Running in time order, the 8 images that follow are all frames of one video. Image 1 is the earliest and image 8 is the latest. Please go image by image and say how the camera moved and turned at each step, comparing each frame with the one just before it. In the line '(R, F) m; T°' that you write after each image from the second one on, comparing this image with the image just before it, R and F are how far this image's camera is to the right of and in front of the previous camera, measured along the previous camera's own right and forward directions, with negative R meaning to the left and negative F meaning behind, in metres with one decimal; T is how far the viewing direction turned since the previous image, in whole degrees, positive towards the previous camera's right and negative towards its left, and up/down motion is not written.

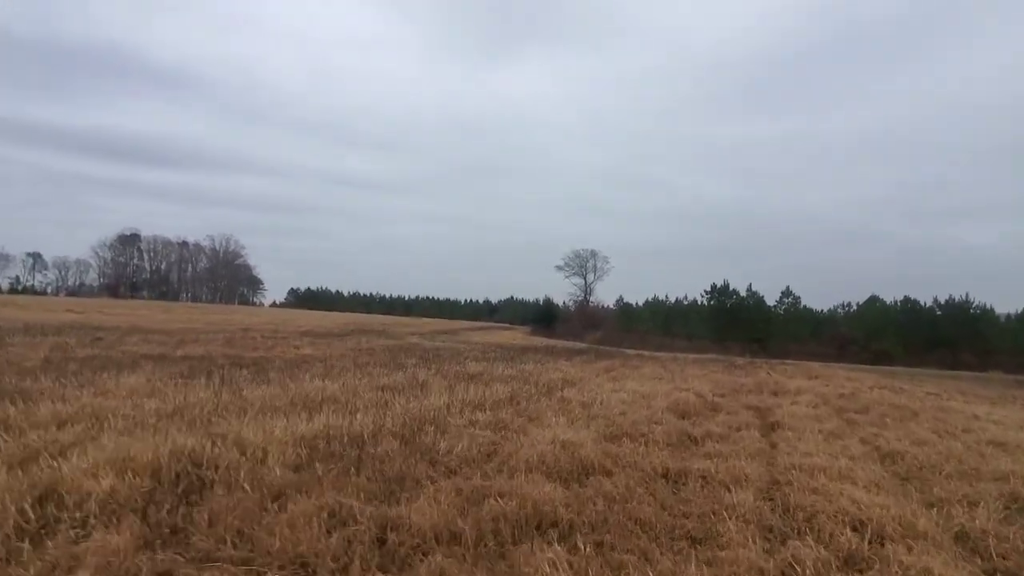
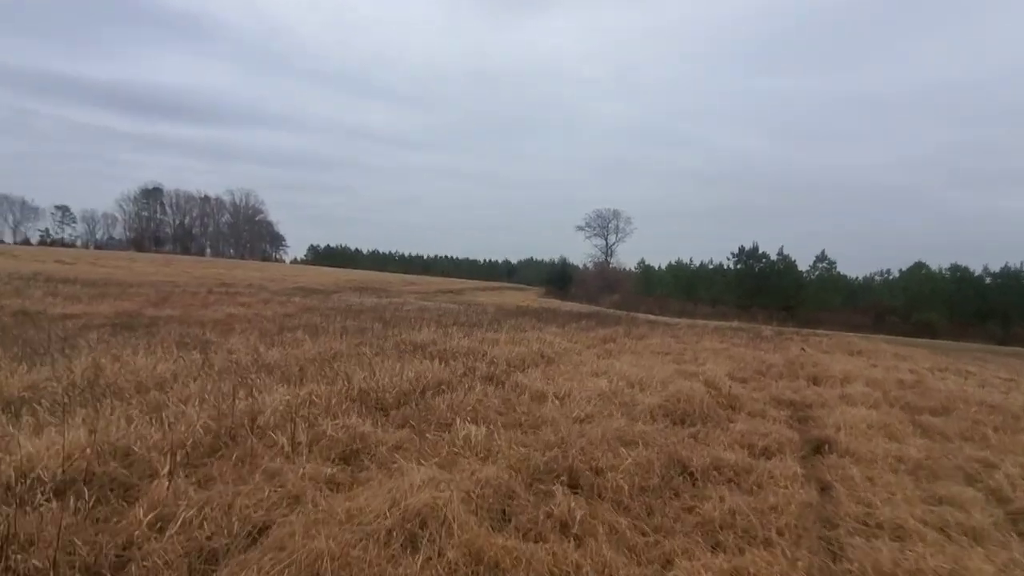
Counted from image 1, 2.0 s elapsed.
(+1.5, +3.7) m; -2°
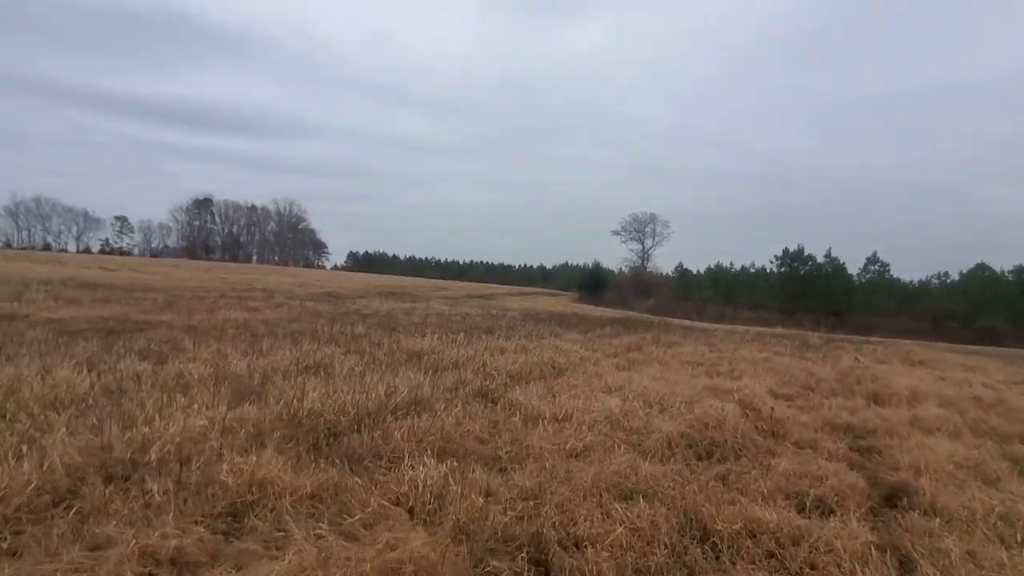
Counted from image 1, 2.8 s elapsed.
(+0.6, +1.4) m; -4°
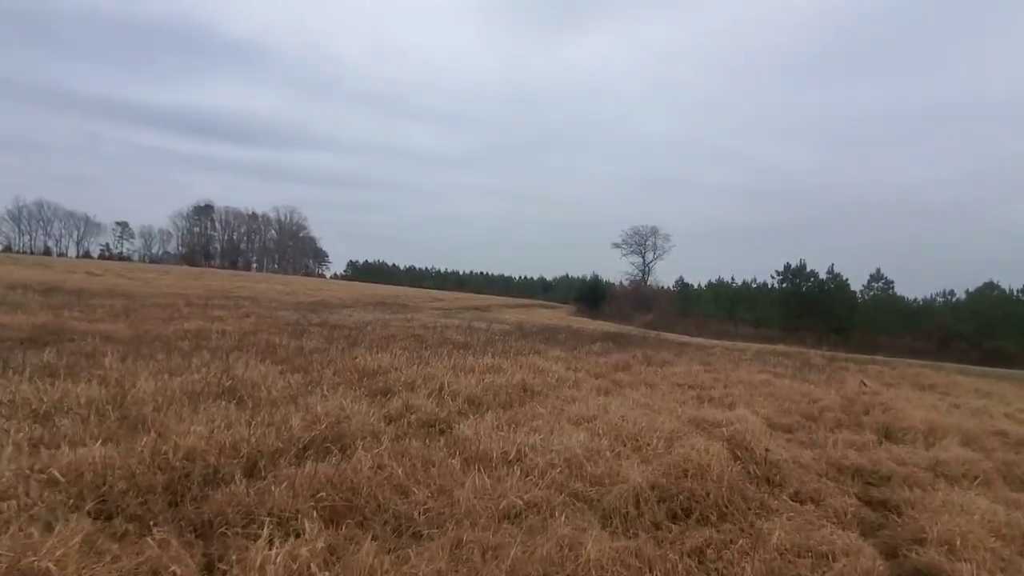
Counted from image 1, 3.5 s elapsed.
(+0.6, +1.1) m; 0°
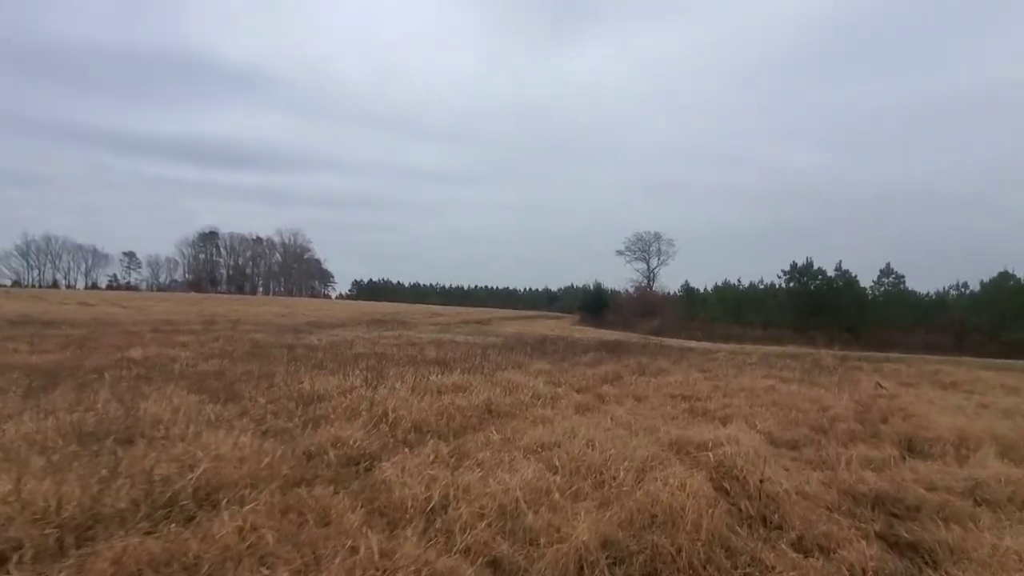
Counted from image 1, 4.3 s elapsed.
(+0.8, +1.2) m; -1°
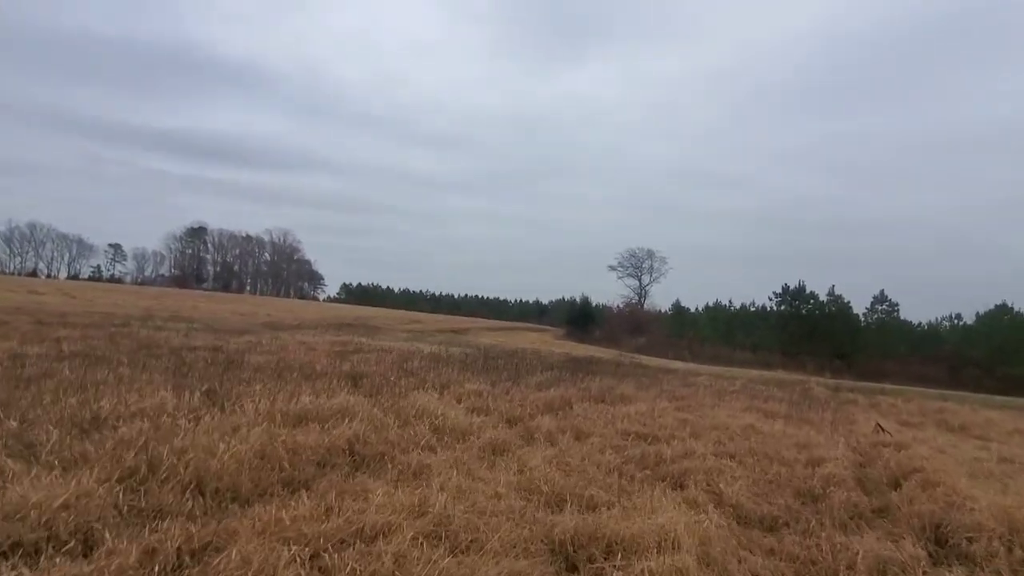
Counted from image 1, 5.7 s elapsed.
(+1.4, +2.4) m; +1°
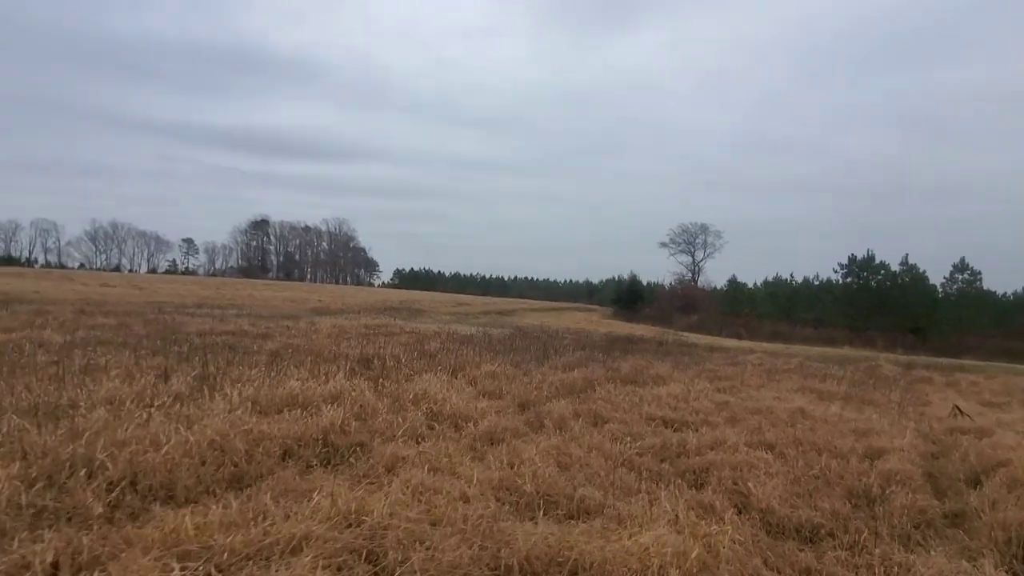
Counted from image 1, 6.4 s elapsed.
(+0.7, +0.9) m; -6°
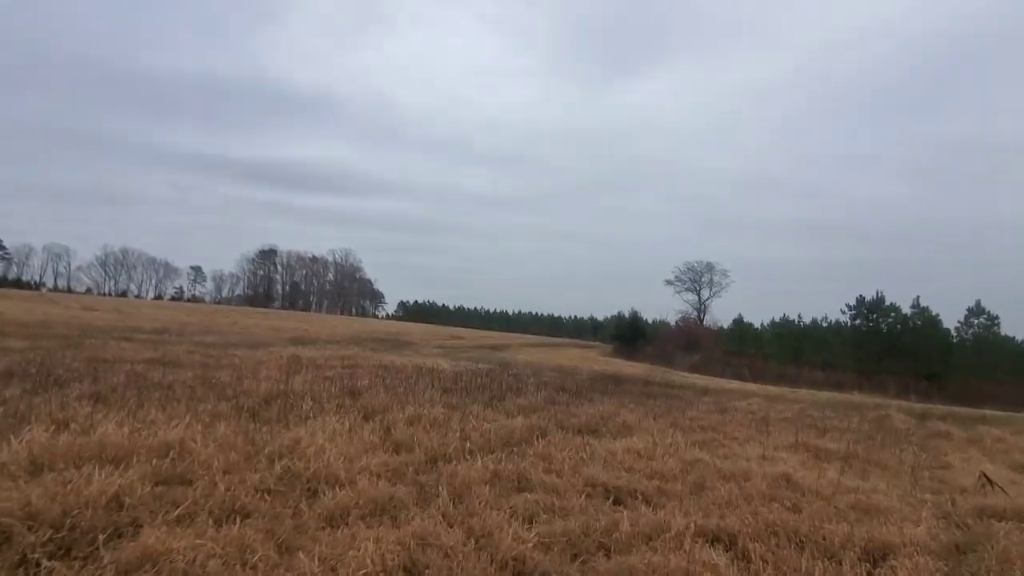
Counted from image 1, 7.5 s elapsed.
(+1.3, +1.6) m; -1°
